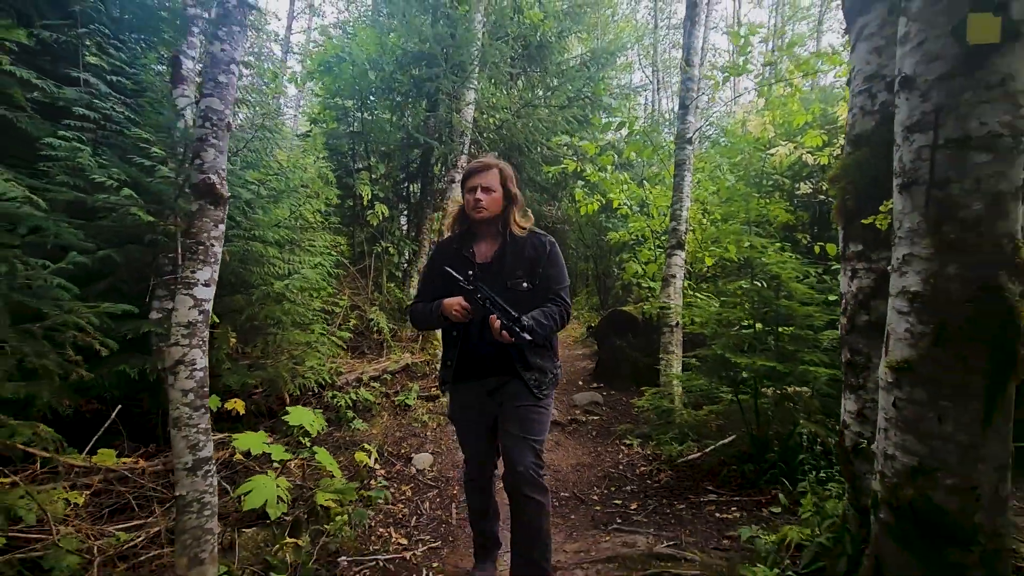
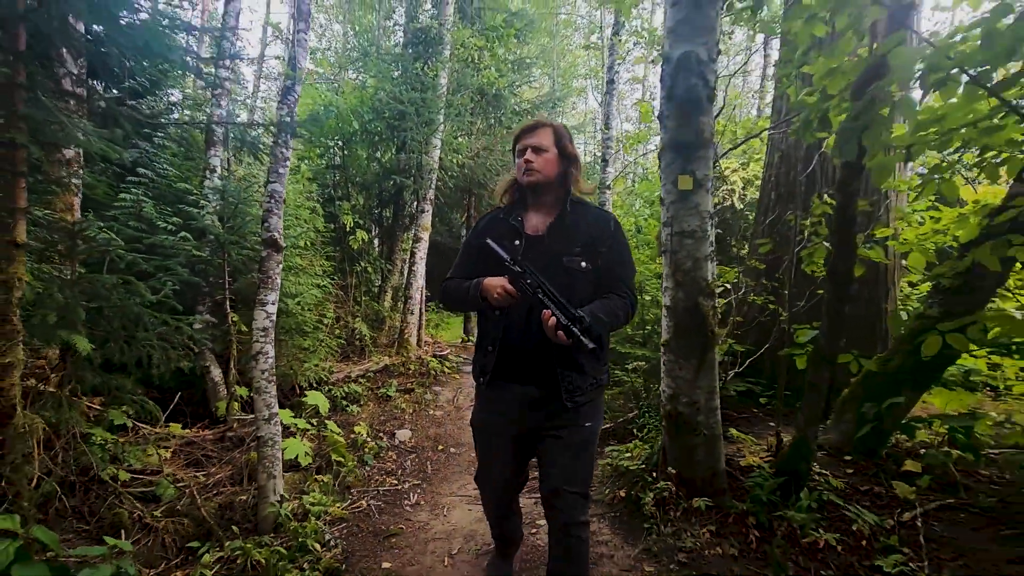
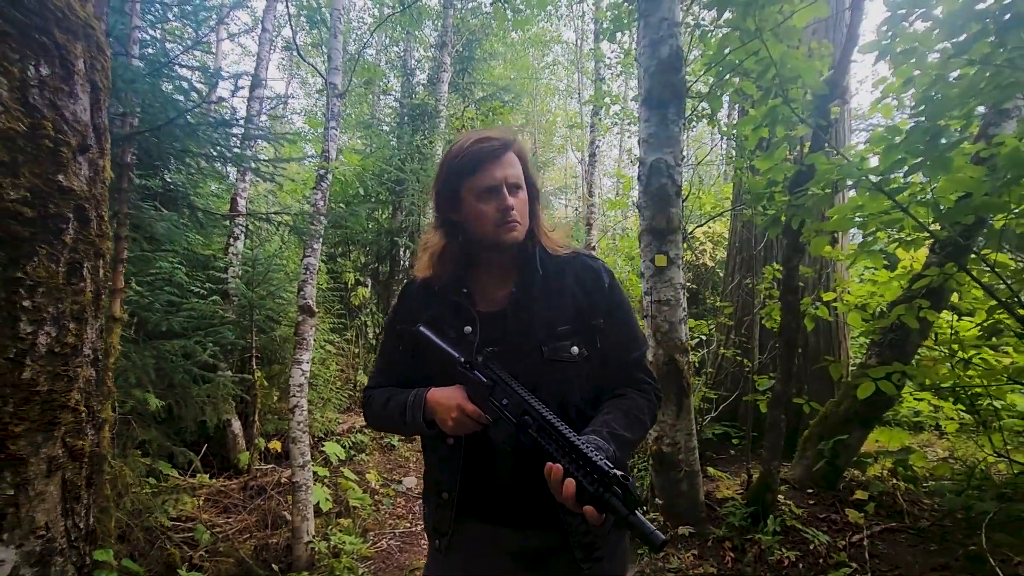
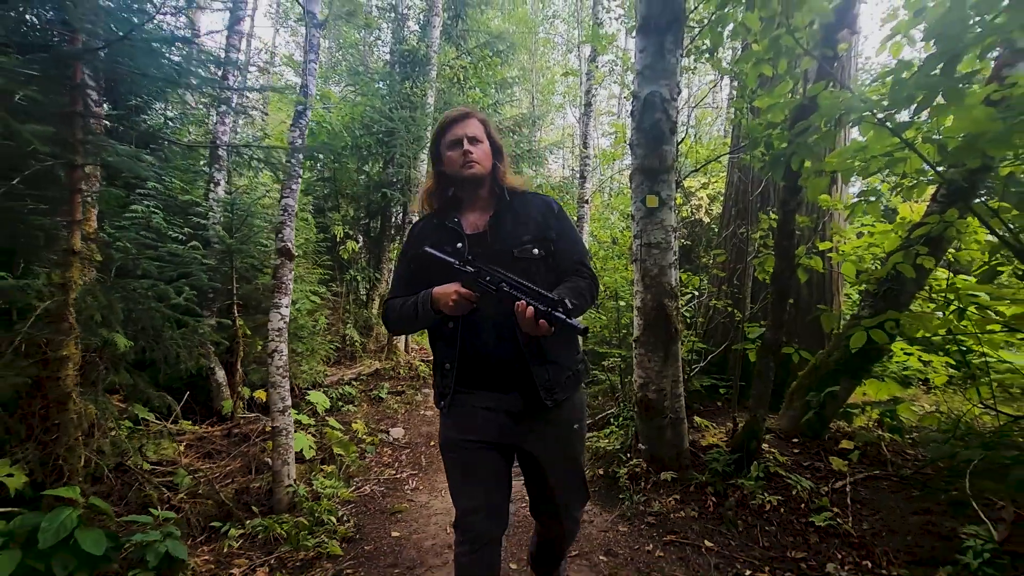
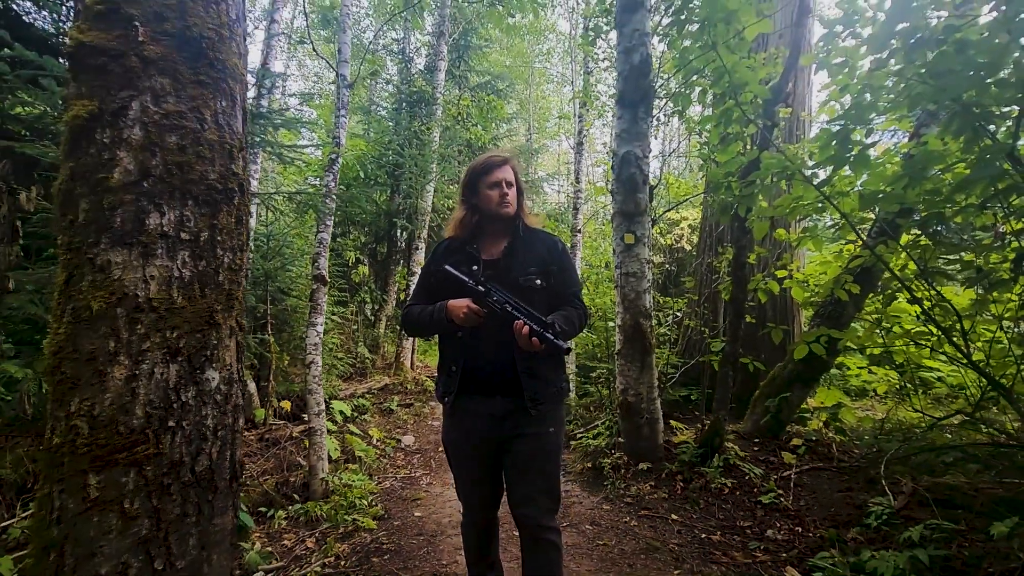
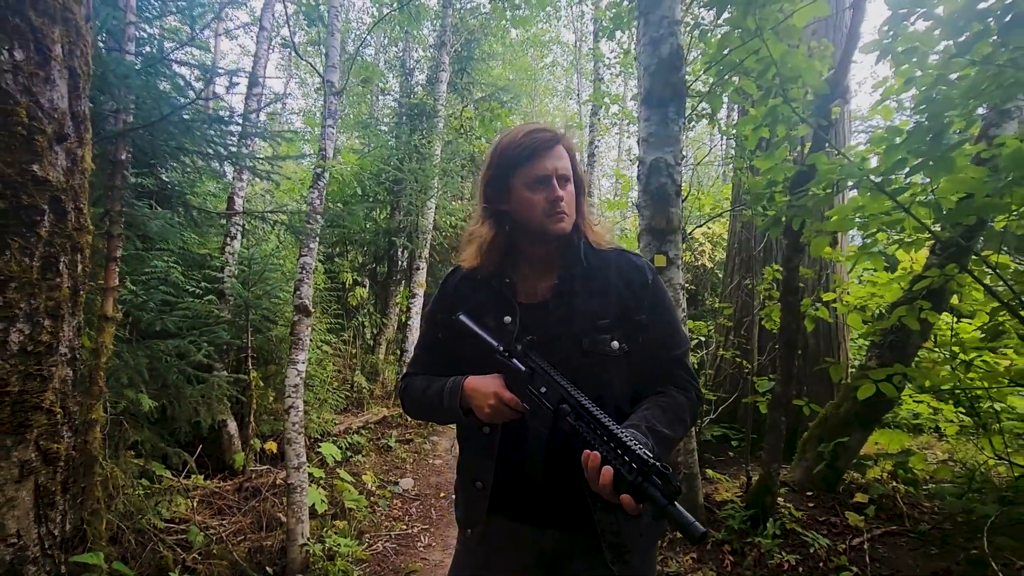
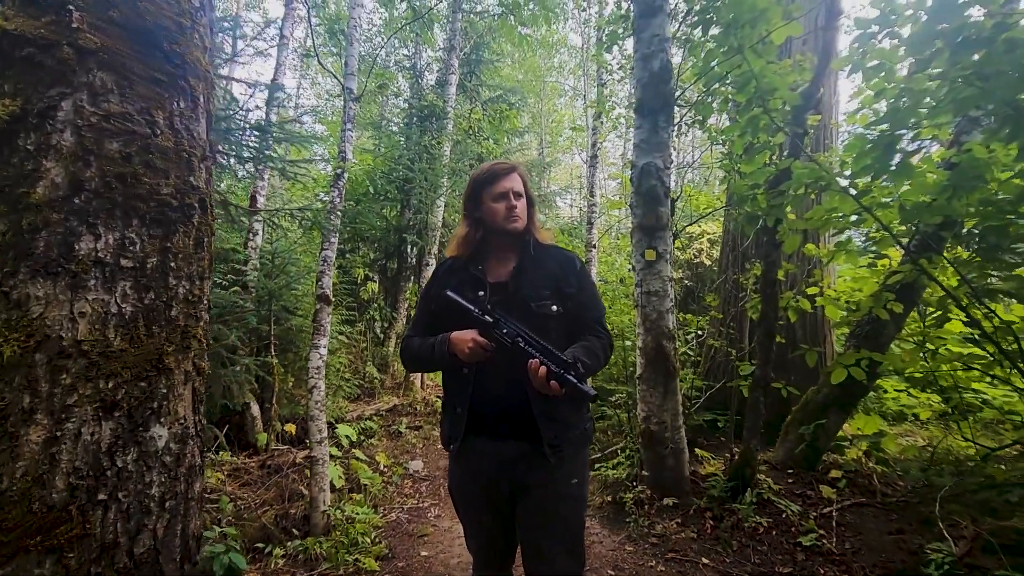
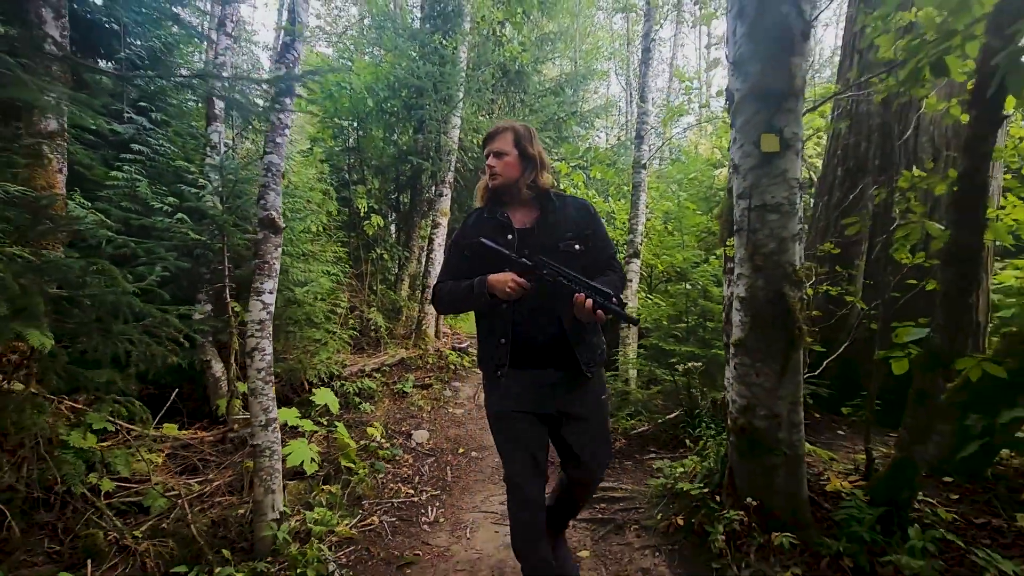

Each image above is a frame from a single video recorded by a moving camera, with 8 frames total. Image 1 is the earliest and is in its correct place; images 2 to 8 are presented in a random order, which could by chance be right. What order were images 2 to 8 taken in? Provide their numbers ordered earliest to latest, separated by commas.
8, 2, 4, 5, 7, 6, 3
